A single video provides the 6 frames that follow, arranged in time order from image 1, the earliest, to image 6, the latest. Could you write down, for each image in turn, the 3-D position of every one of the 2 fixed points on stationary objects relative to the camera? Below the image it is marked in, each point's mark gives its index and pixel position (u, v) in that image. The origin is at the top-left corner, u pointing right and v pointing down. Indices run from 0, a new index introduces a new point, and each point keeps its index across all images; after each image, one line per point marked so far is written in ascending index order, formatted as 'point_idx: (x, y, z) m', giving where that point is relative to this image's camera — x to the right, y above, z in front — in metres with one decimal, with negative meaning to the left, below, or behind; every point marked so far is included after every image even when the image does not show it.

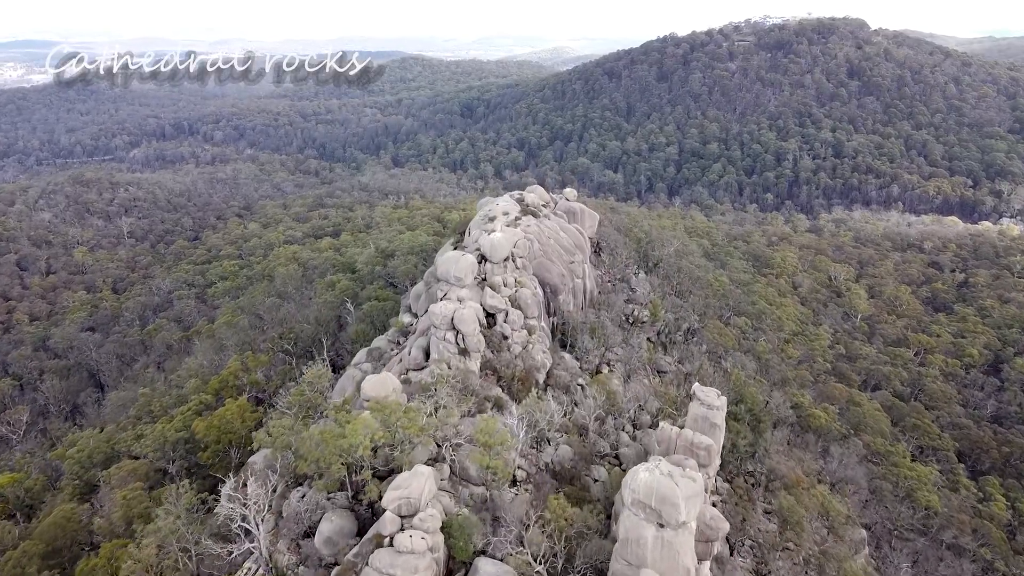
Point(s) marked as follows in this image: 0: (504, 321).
0: (-0.2, -0.8, +19.7) m
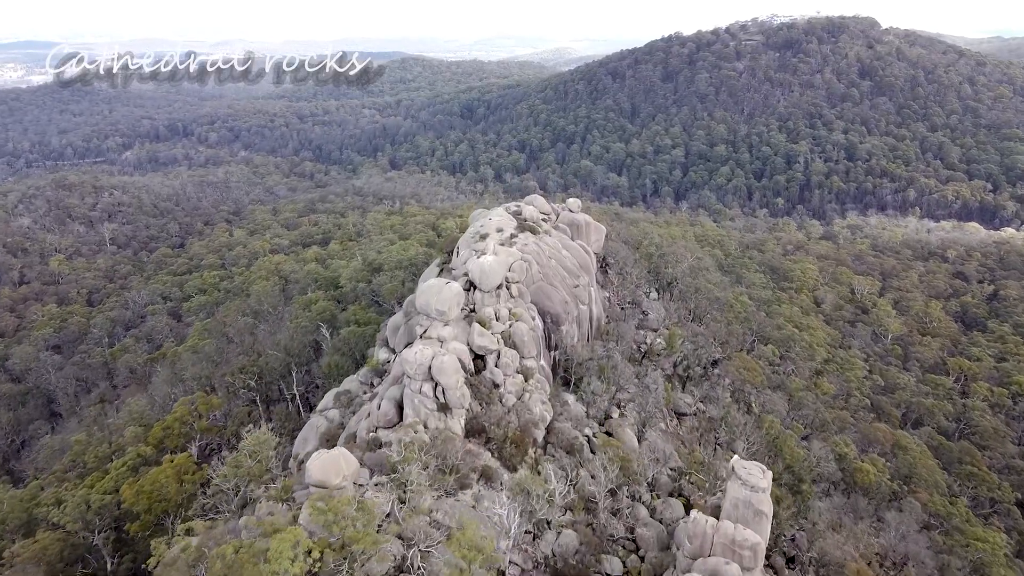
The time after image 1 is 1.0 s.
0: (-0.3, -1.6, +16.4) m
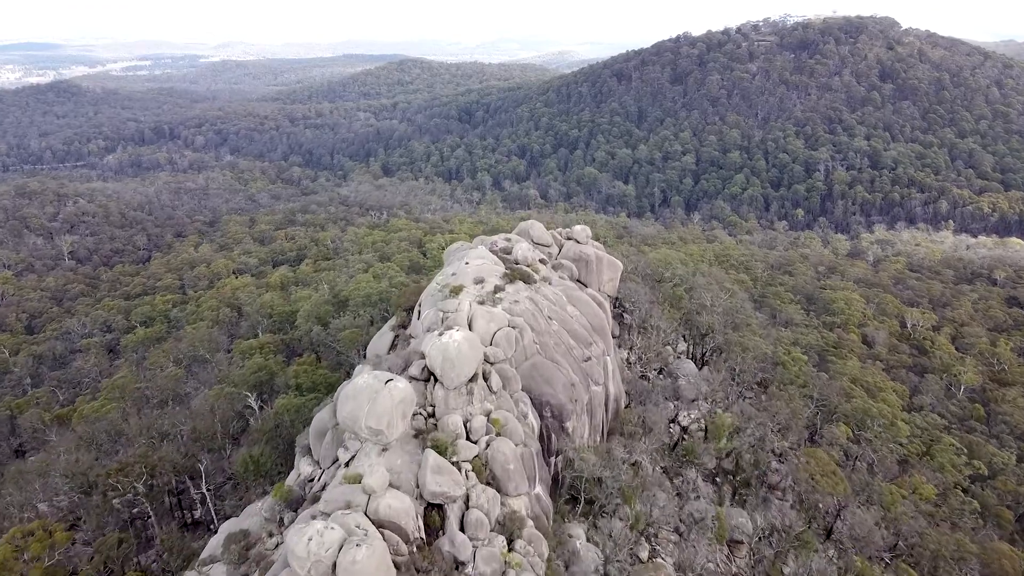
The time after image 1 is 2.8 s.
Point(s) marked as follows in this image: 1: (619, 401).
0: (-0.6, -2.9, +10.1) m
1: (+2.1, -2.3, +16.4) m
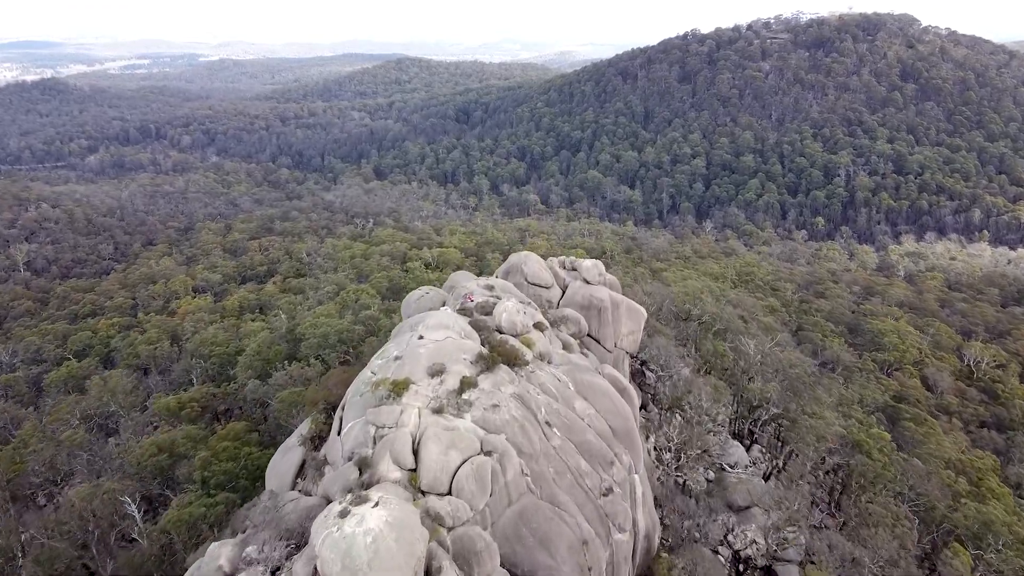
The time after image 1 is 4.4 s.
0: (-0.9, -4.0, +4.5) m
1: (+1.9, -3.4, +10.9) m
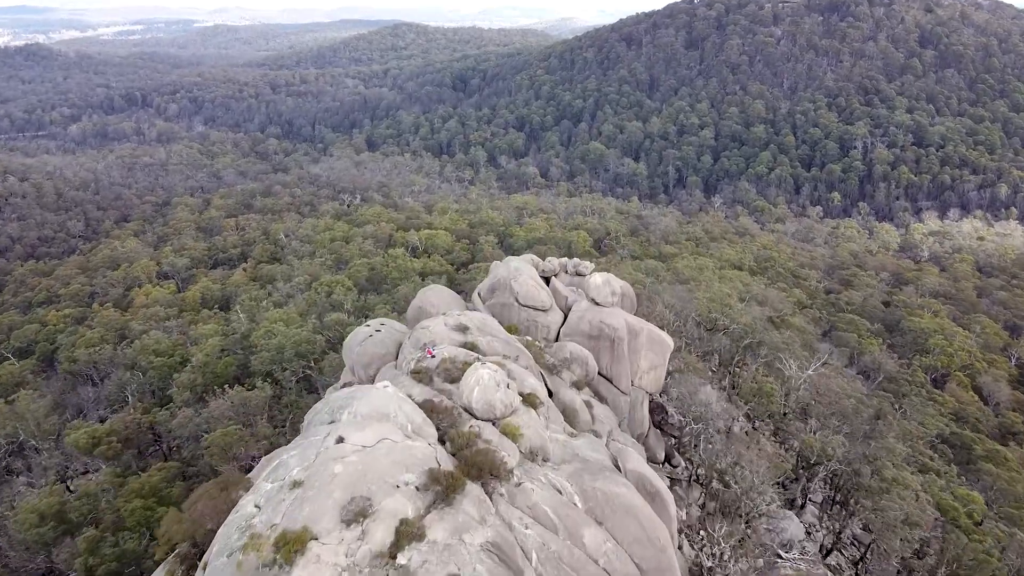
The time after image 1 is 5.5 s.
0: (-1.2, -4.8, +0.9) m
1: (+1.6, -3.9, +7.2) m
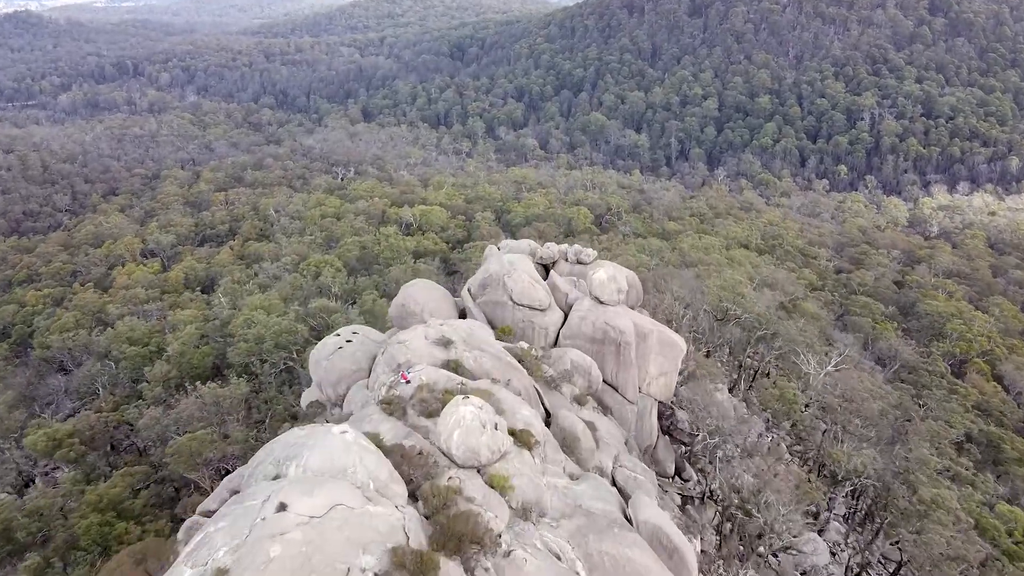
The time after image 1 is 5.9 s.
0: (-1.2, -5.2, -0.3) m
1: (+1.6, -4.1, +6.0) m
